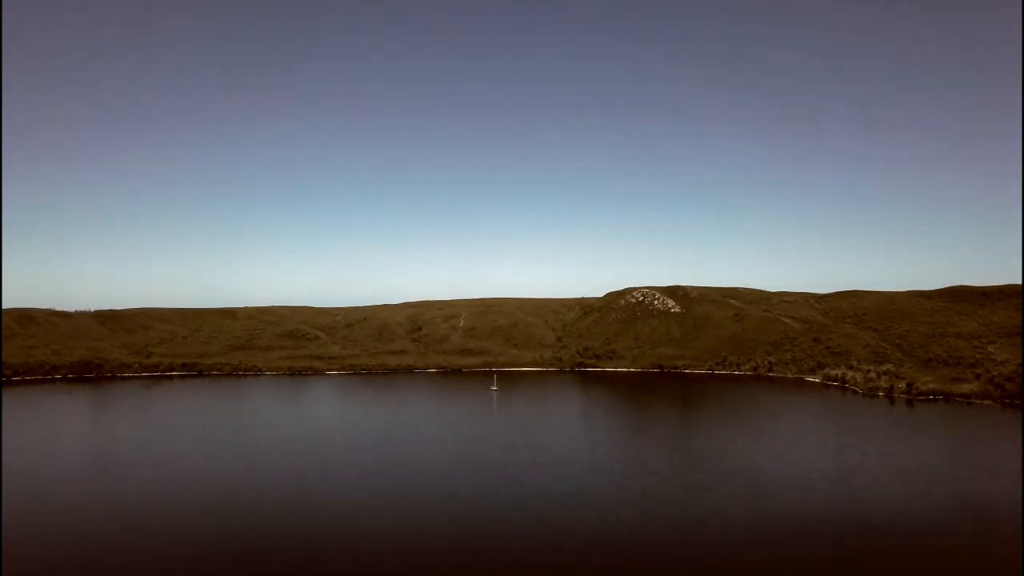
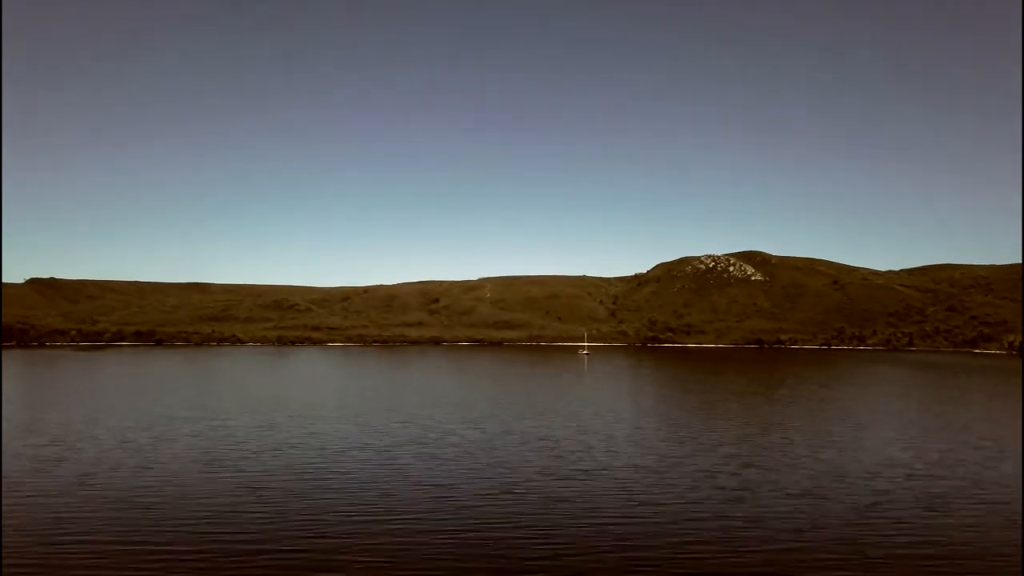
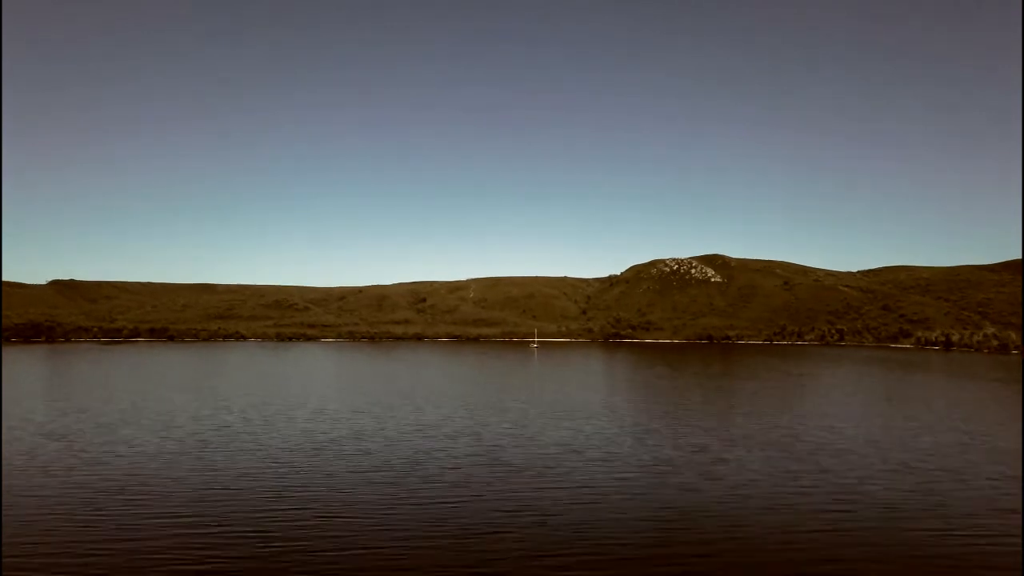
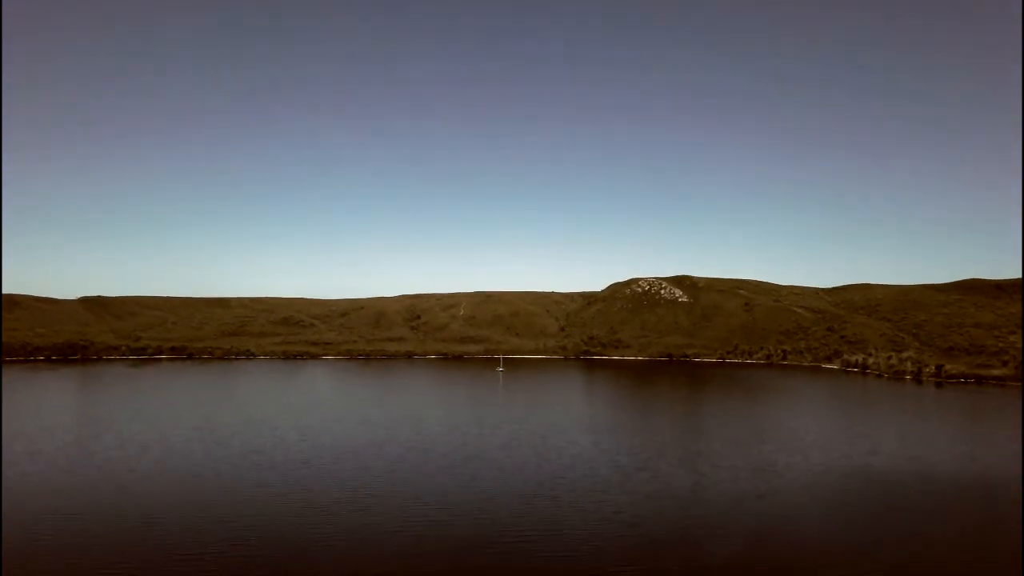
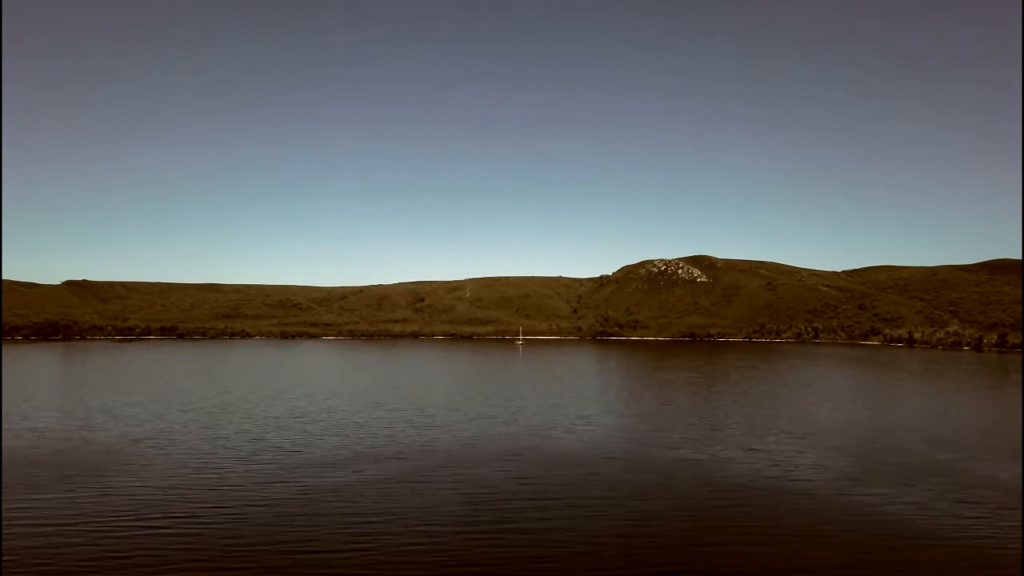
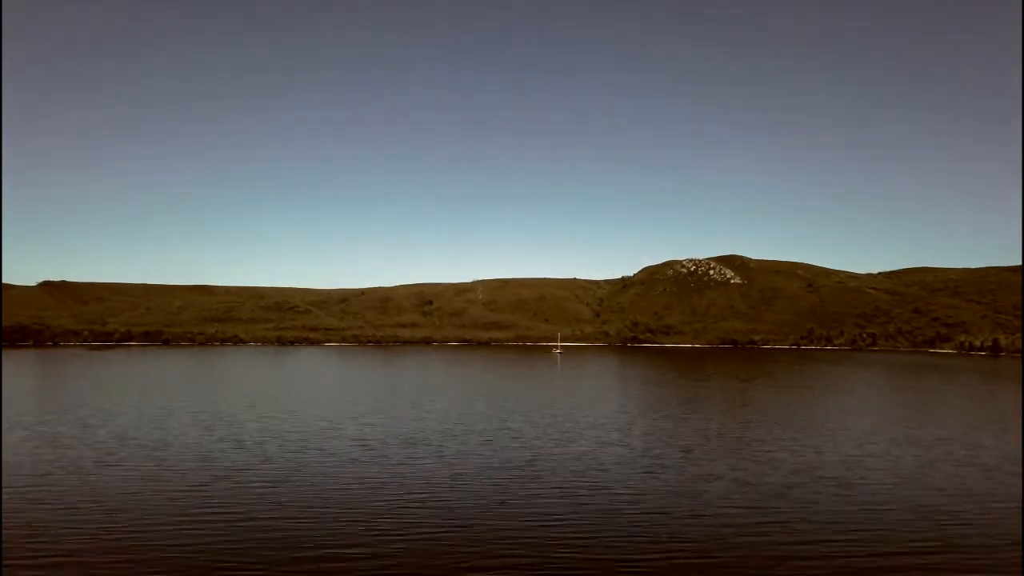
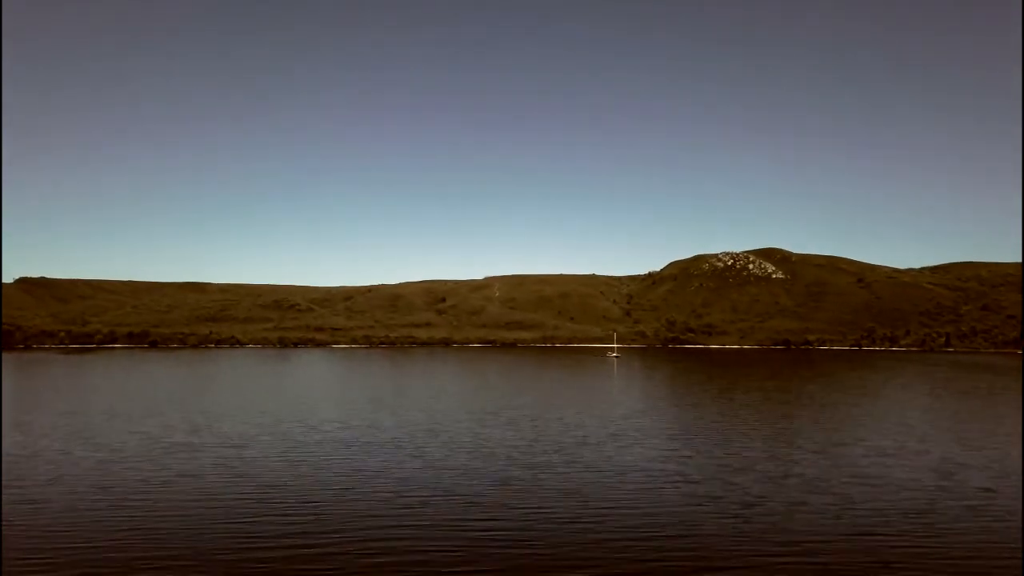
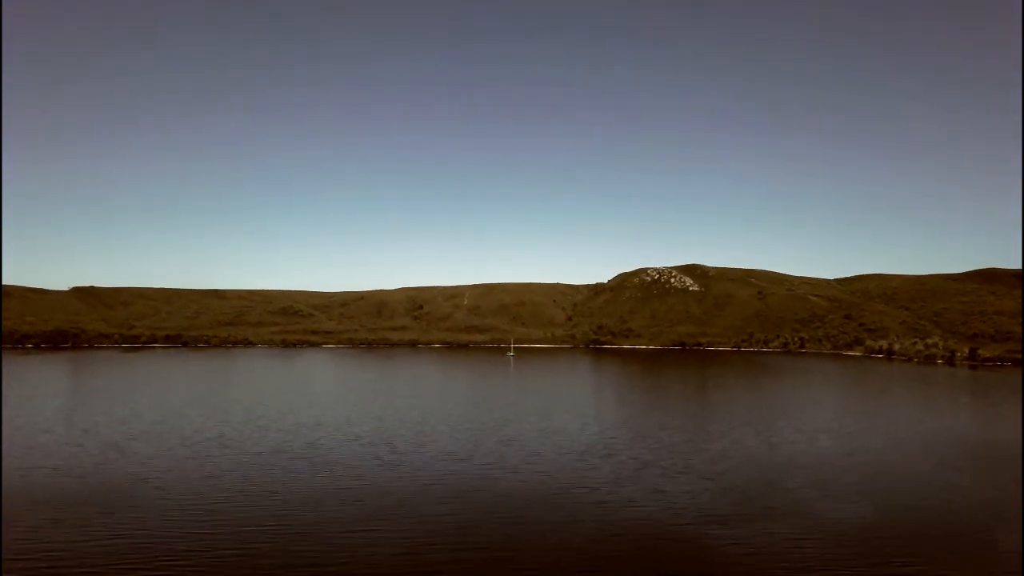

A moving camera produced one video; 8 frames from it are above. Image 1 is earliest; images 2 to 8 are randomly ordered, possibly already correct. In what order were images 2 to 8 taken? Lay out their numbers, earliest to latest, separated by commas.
4, 8, 5, 3, 6, 2, 7
